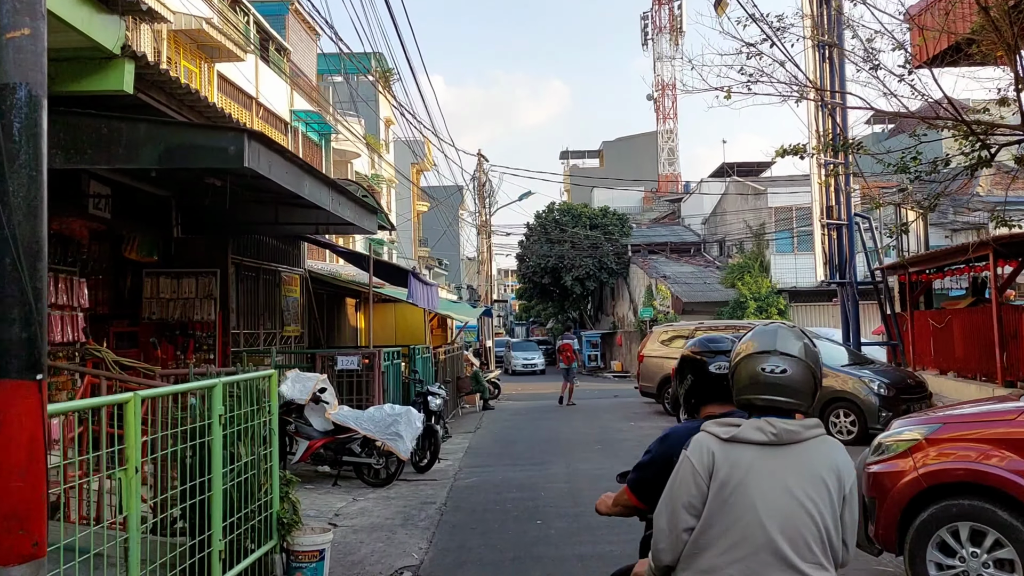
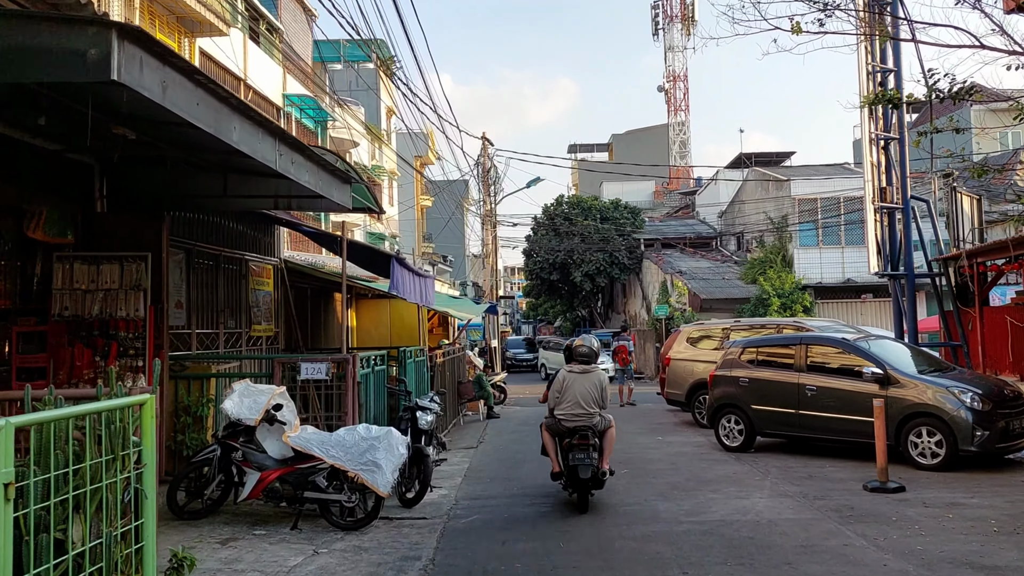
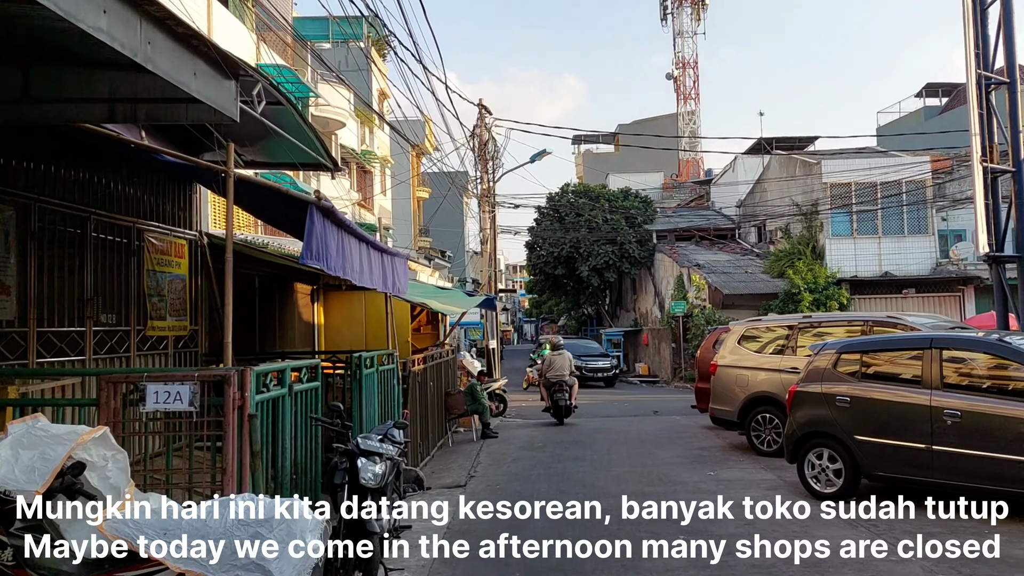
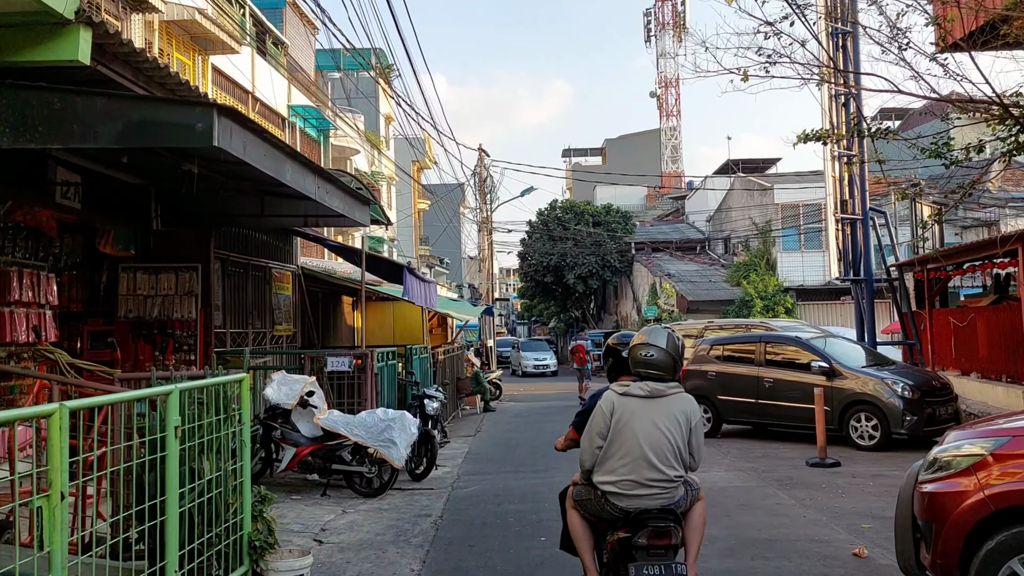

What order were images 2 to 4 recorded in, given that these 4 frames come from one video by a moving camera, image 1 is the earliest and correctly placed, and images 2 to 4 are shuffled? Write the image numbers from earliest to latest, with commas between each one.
4, 2, 3
